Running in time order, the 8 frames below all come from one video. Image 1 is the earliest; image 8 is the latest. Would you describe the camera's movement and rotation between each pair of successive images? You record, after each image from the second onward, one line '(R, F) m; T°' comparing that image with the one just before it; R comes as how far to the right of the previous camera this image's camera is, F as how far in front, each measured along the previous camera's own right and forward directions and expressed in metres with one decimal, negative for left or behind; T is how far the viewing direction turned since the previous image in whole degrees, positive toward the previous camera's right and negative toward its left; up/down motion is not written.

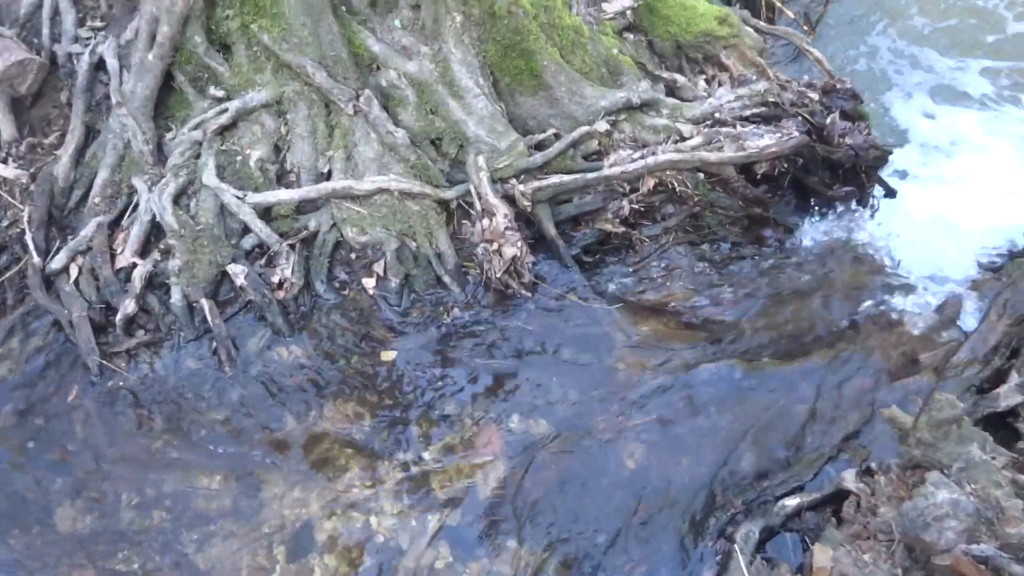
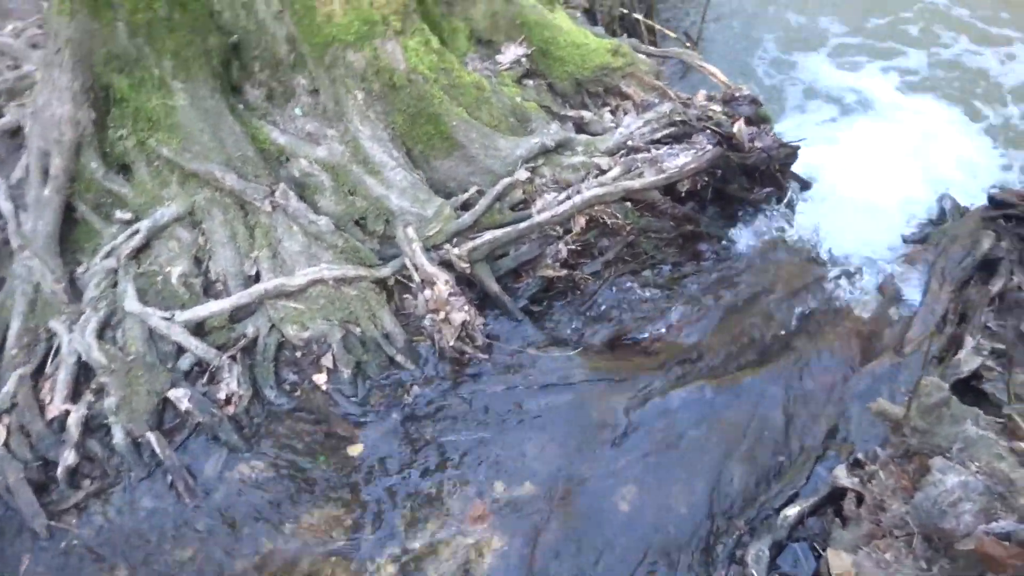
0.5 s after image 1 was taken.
(-0.1, +0.1) m; +5°
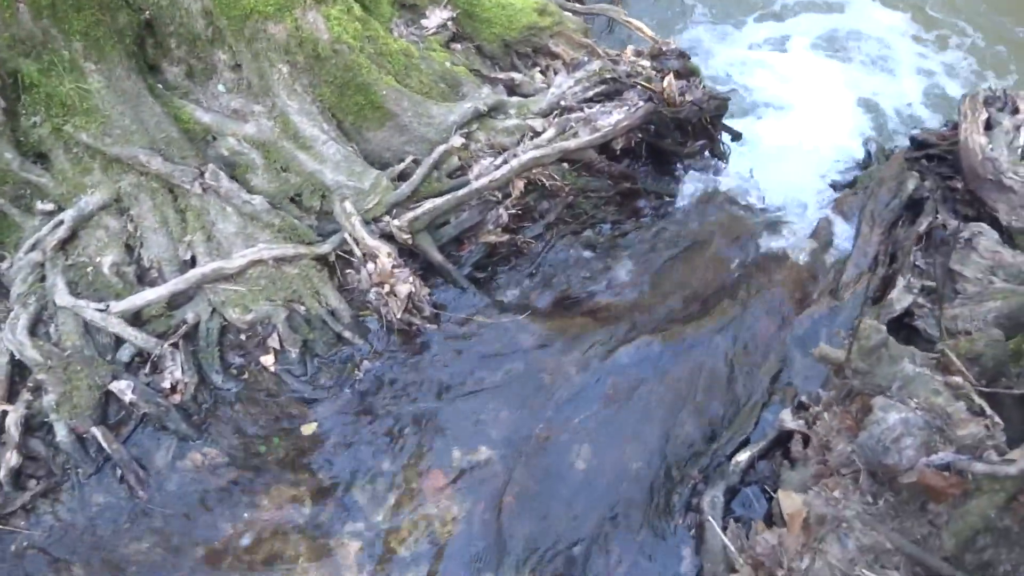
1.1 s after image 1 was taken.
(0.0, 0.0) m; +4°
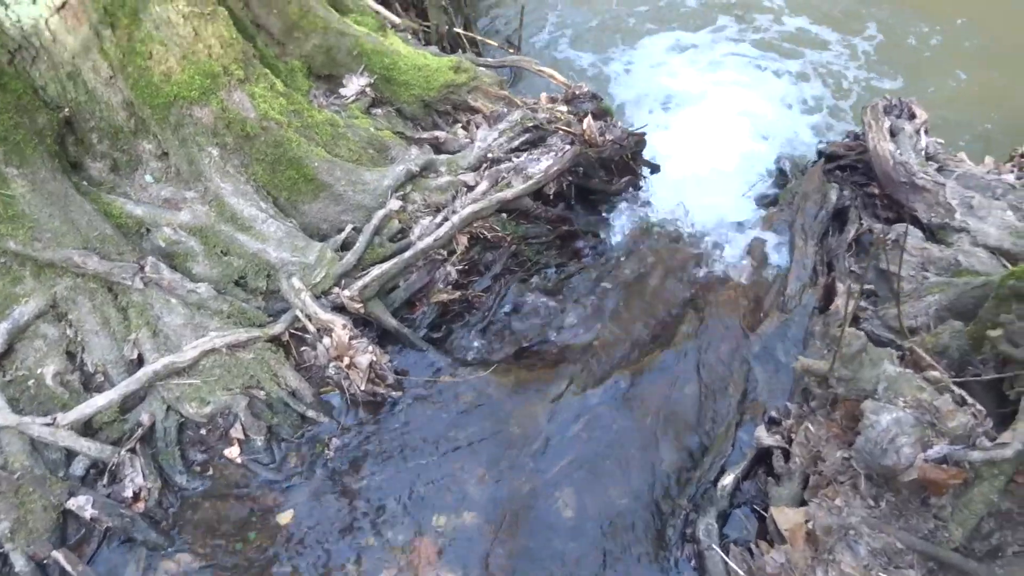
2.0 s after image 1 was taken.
(-0.2, 0.0) m; +6°
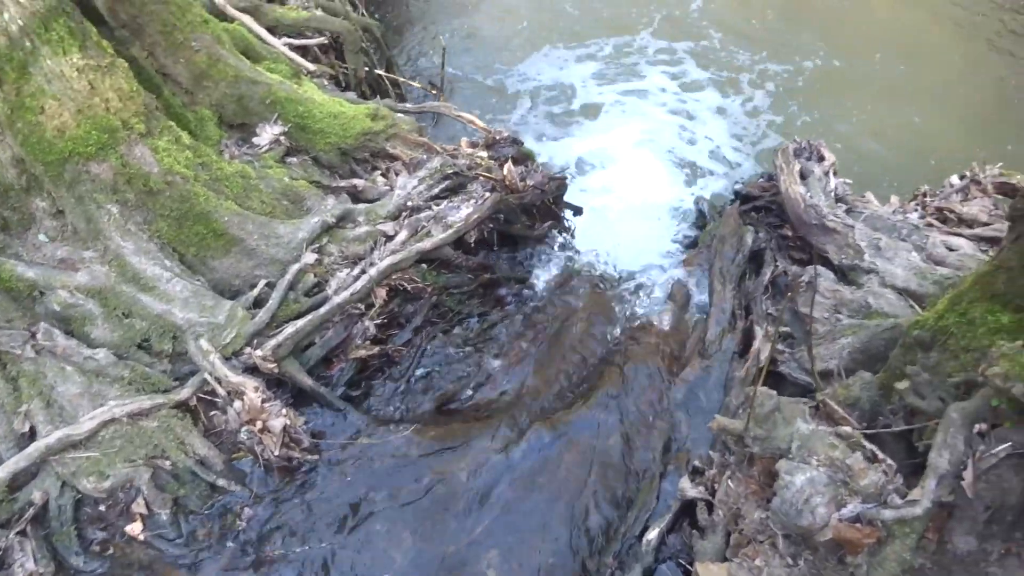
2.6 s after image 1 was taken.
(+0.1, +0.1) m; +5°
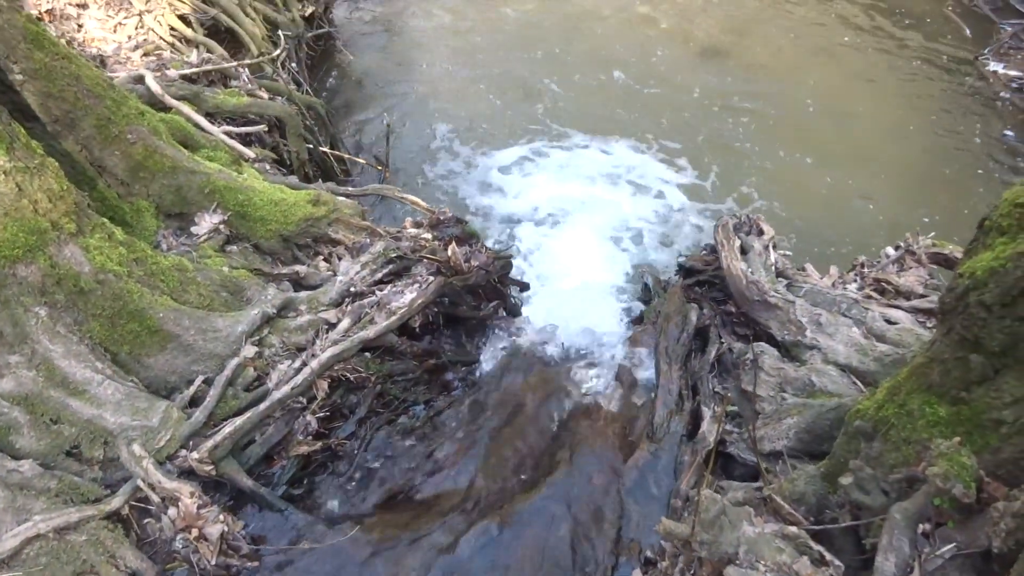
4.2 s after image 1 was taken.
(+0.1, 0.0) m; +3°
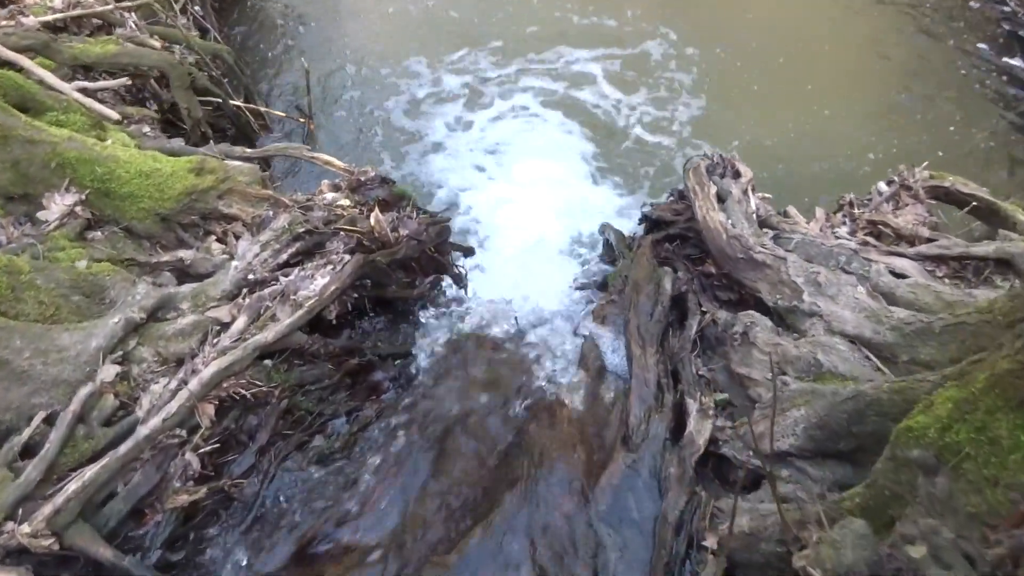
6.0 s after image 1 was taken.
(+0.2, +1.2) m; +3°
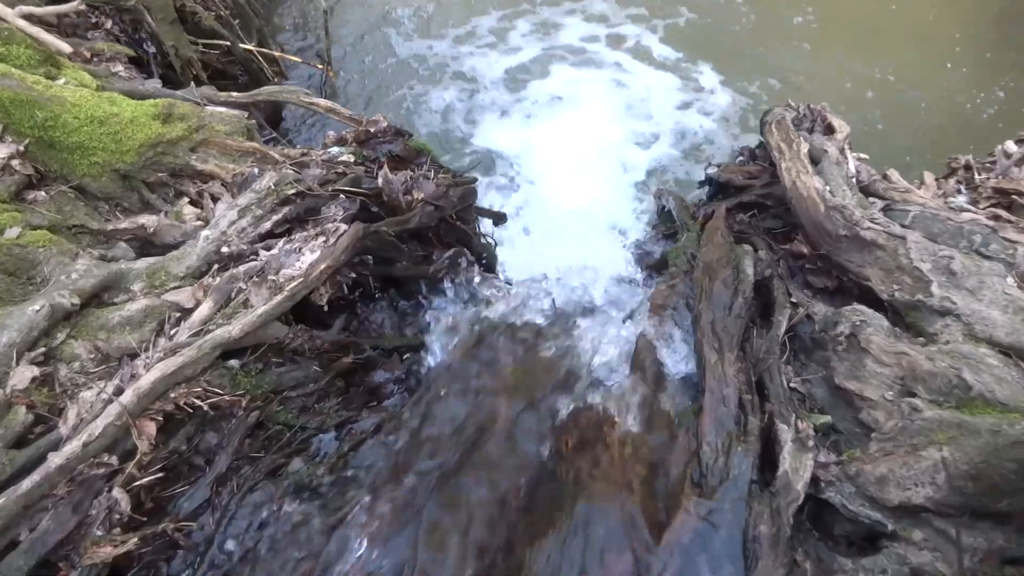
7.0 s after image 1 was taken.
(0.0, +1.1) m; -3°
